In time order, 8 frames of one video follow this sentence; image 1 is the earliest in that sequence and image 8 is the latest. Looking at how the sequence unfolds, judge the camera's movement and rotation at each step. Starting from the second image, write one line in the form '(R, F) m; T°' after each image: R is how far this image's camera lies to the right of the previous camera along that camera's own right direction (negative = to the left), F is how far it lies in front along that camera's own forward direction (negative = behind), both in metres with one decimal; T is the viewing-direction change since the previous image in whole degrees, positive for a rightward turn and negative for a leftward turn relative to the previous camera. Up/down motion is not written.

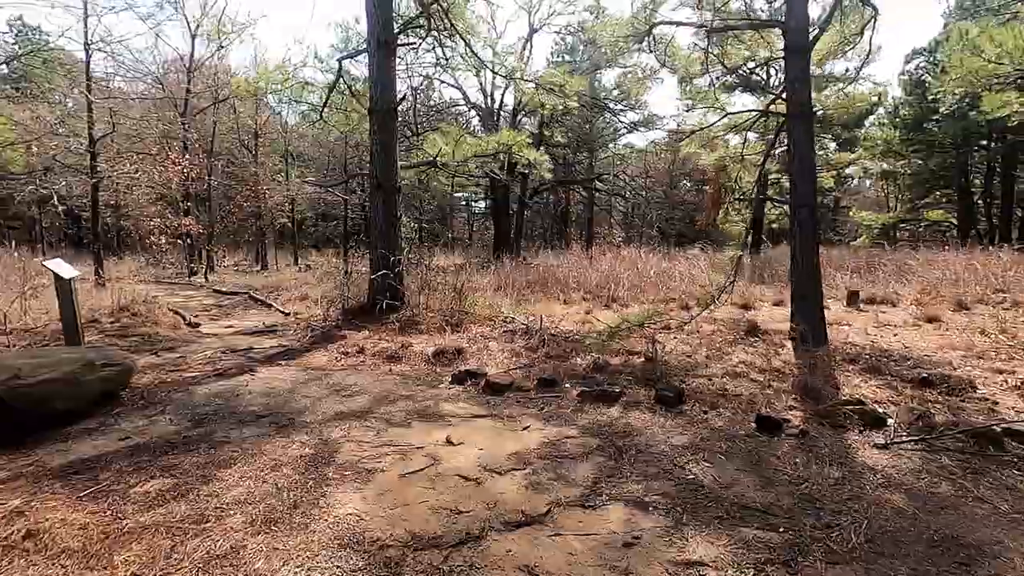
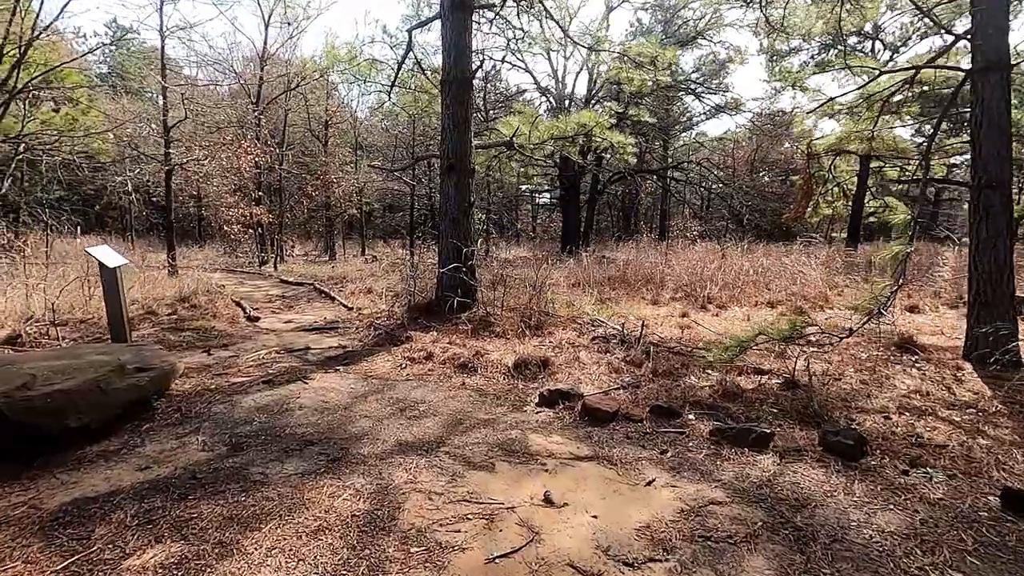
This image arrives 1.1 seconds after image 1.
(-0.3, +0.9) m; -7°
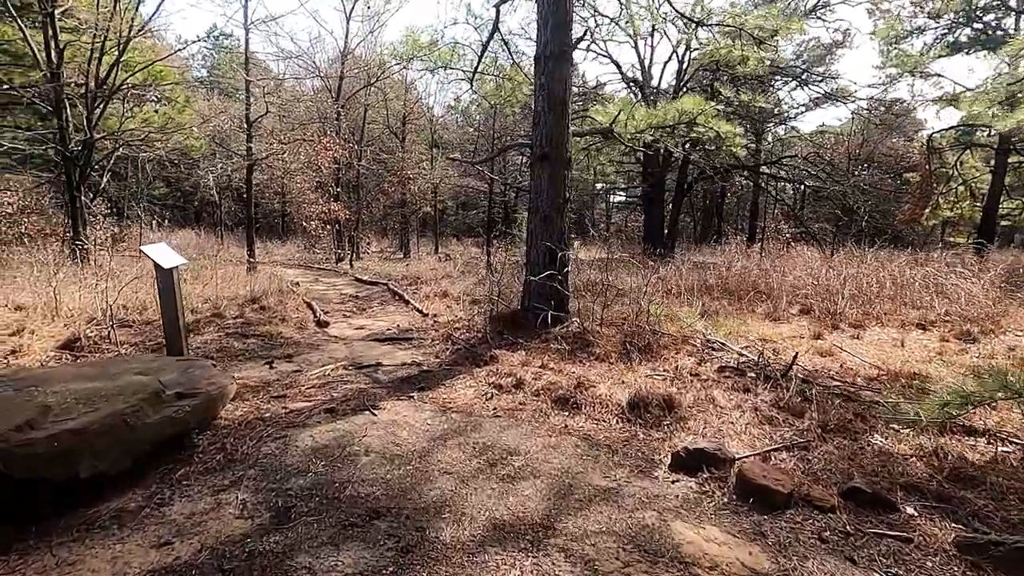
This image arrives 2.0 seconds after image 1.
(-0.3, +0.8) m; -7°
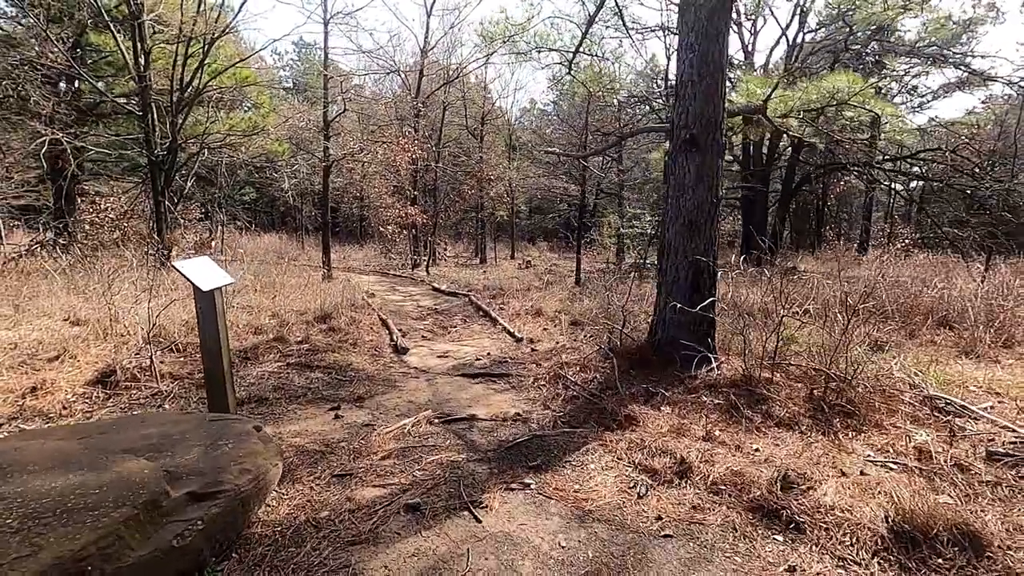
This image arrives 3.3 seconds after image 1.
(-0.4, +1.1) m; -7°
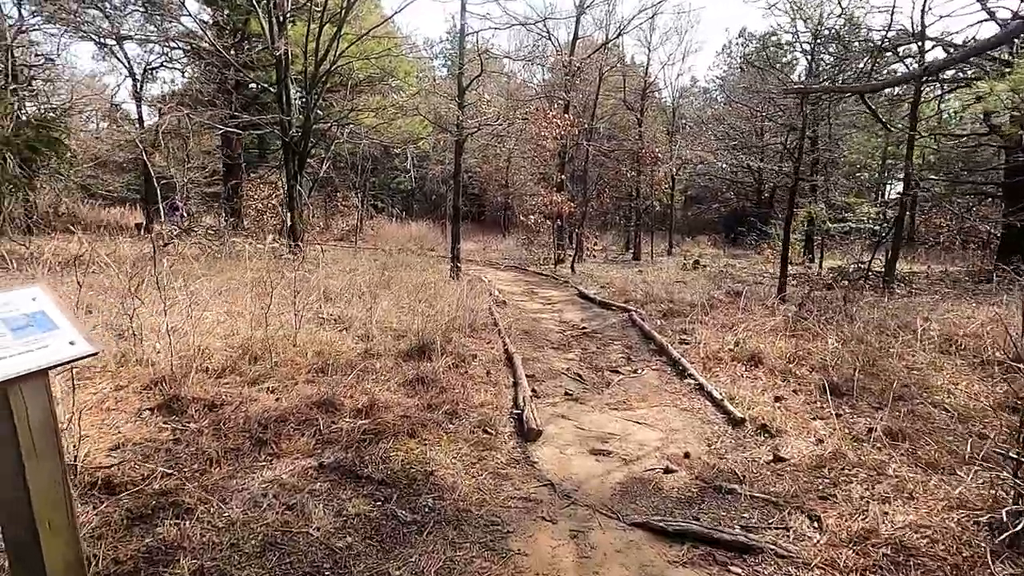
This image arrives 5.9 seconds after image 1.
(-0.4, +2.2) m; -15°
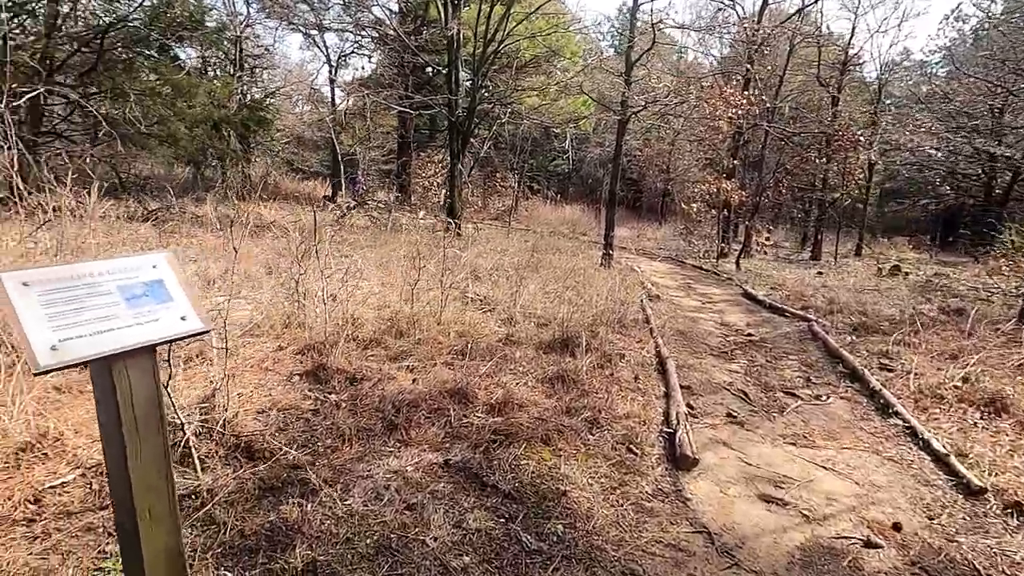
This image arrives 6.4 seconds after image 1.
(-0.1, +0.3) m; -16°
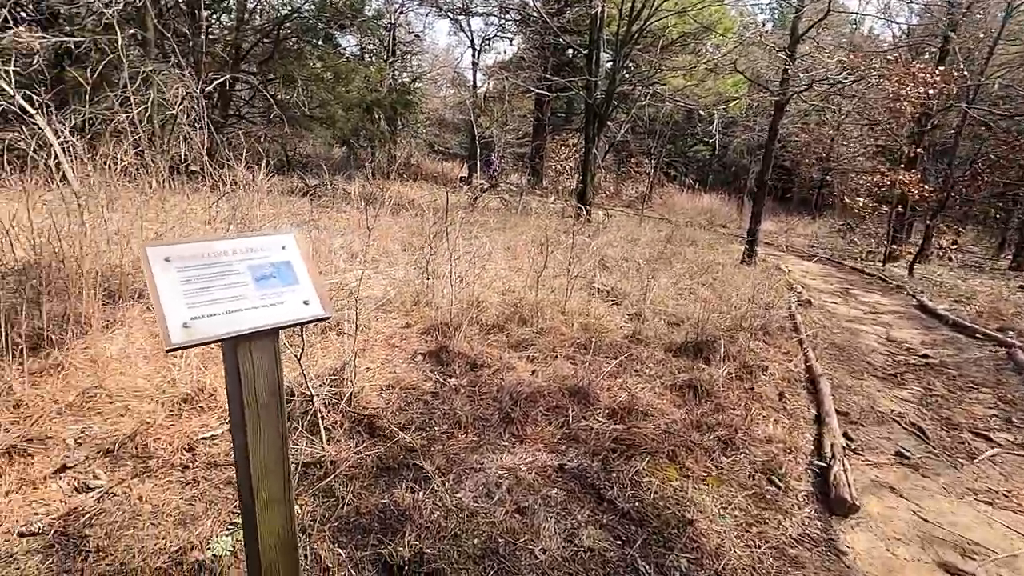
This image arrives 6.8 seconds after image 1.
(0.0, +0.2) m; -13°
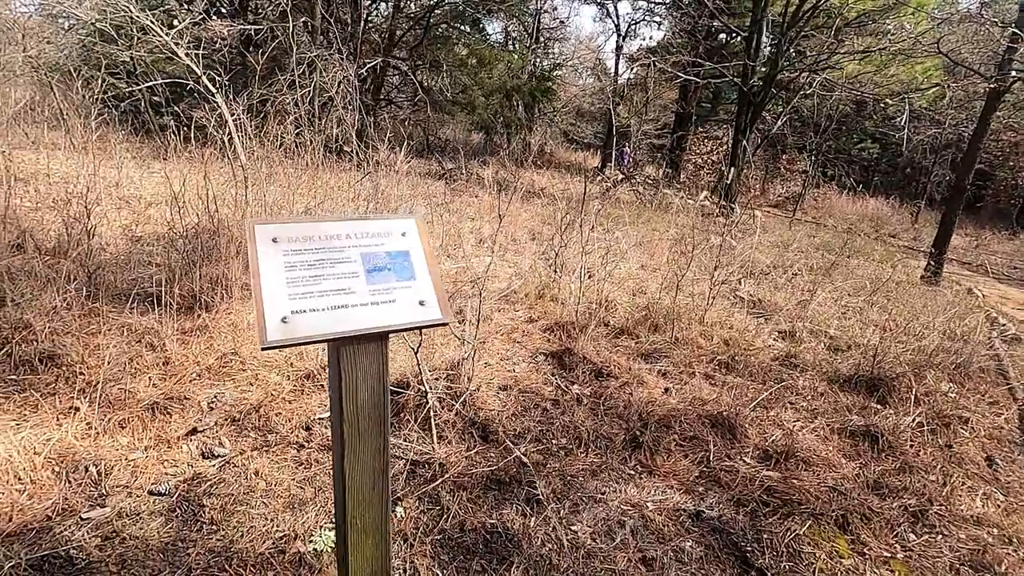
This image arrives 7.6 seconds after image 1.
(-0.1, +0.2) m; -13°
